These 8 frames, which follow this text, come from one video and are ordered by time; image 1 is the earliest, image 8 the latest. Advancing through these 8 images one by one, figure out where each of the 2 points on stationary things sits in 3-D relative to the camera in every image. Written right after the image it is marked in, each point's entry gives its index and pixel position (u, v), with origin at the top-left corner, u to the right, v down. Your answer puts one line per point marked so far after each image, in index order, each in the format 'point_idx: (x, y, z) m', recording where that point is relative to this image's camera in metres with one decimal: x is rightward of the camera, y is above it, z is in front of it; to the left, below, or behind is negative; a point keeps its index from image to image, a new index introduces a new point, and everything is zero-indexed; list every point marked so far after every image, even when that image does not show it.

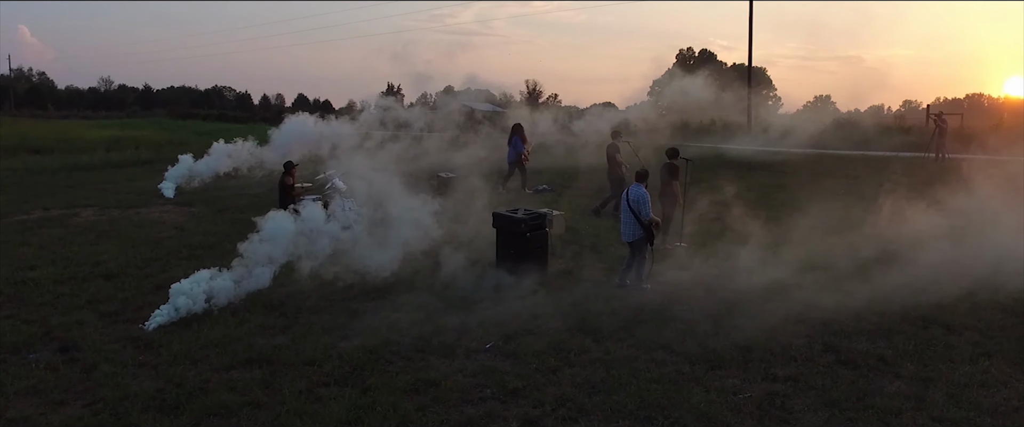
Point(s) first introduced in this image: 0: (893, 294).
0: (+3.1, -0.7, +6.3) m
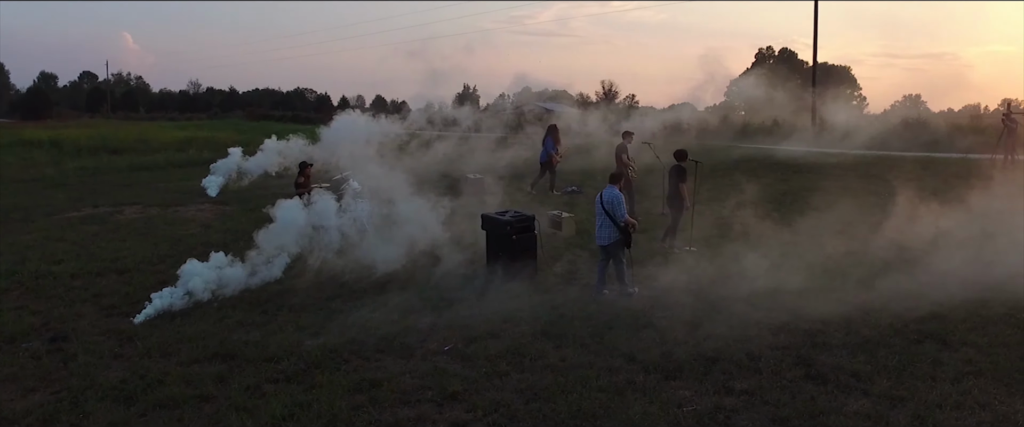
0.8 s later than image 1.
0: (+3.0, -0.8, +5.9) m
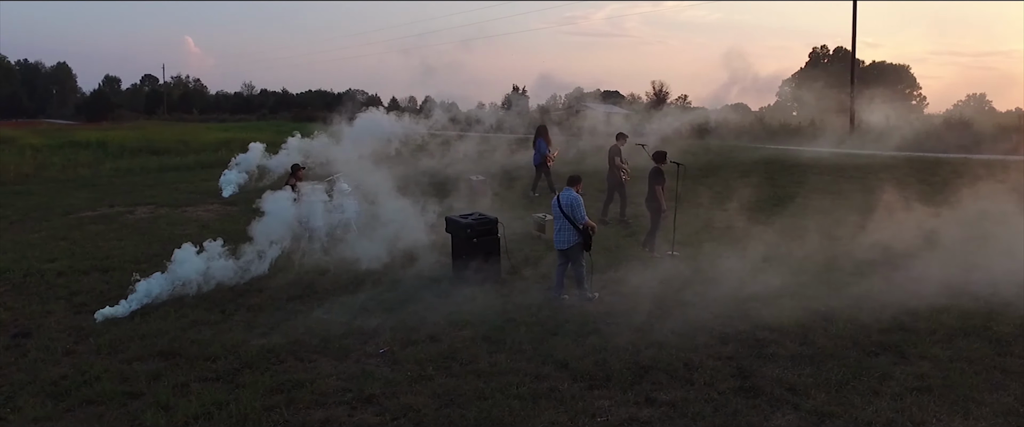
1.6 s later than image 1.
0: (+2.6, -0.8, +5.7) m
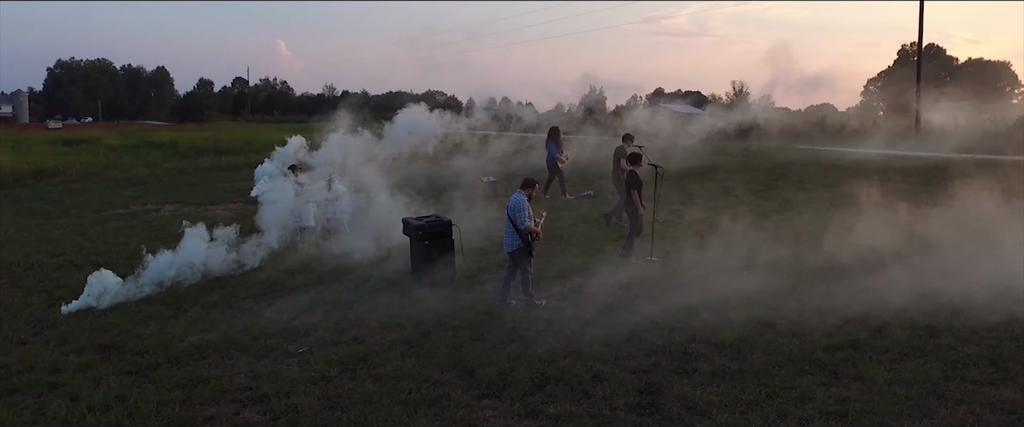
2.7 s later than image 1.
0: (+2.1, -0.9, +5.3) m
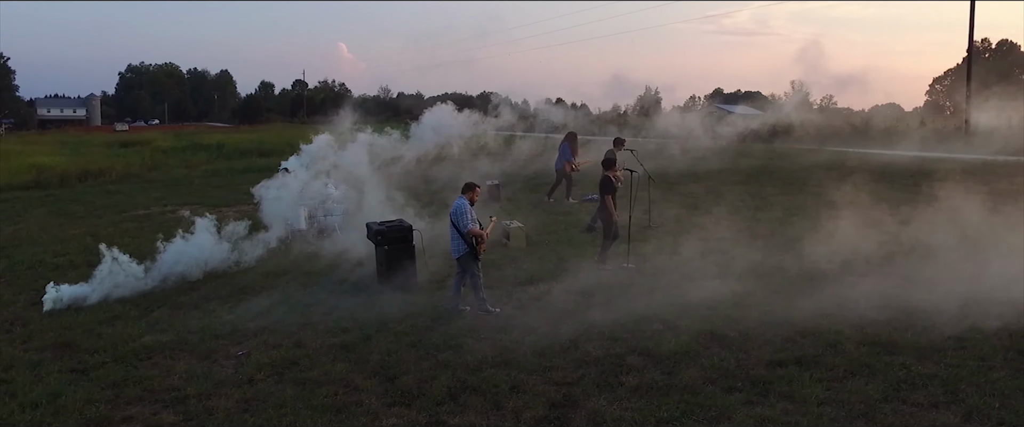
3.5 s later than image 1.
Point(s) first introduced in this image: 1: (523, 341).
0: (+1.6, -0.9, +5.1) m
1: (+0.1, -0.9, +5.4) m
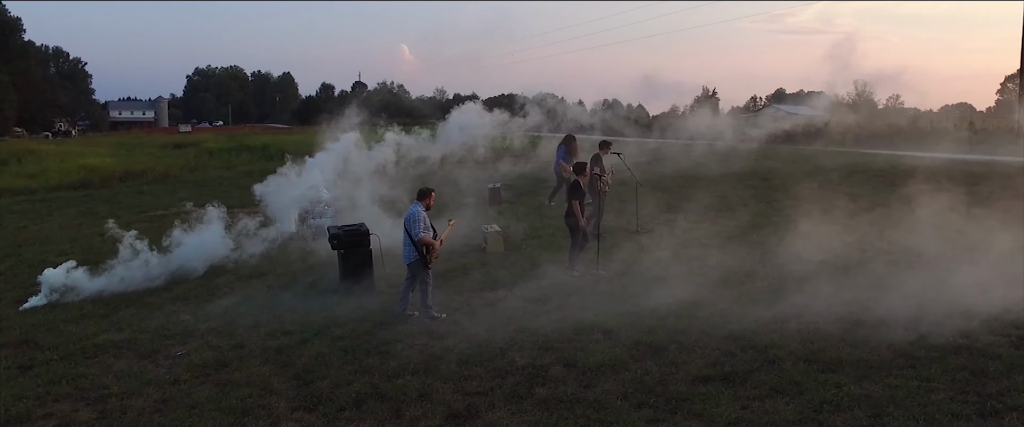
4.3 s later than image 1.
0: (+1.1, -1.0, +4.9) m
1: (-0.4, -0.9, +5.3) m
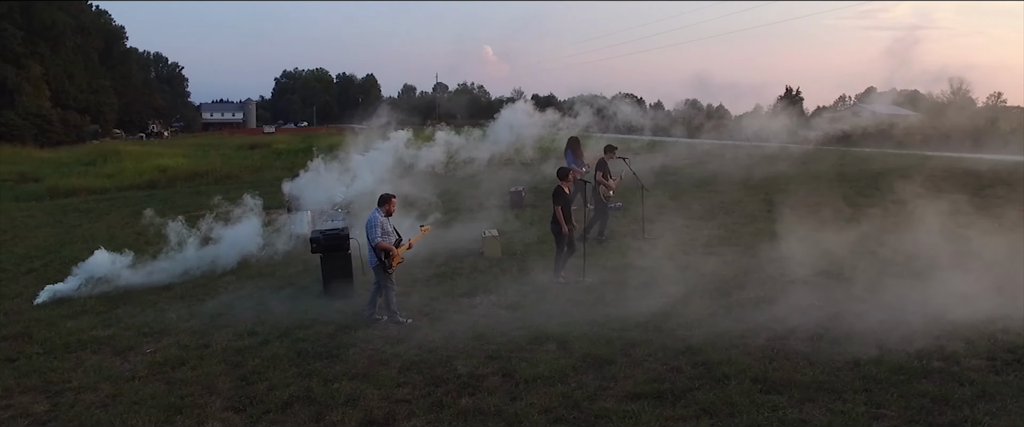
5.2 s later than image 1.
0: (+0.7, -1.0, +4.7) m
1: (-0.8, -1.0, +5.3) m
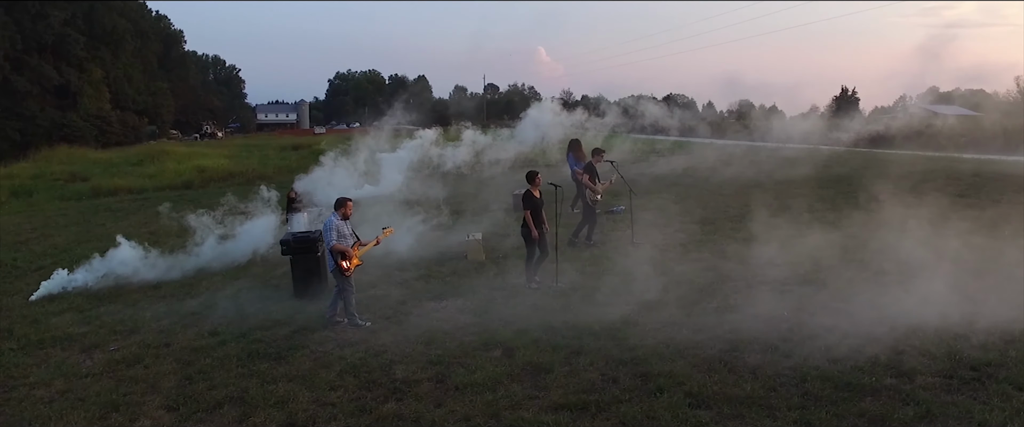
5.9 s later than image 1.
0: (+0.2, -1.1, +4.7) m
1: (-1.1, -1.0, +5.3) m
